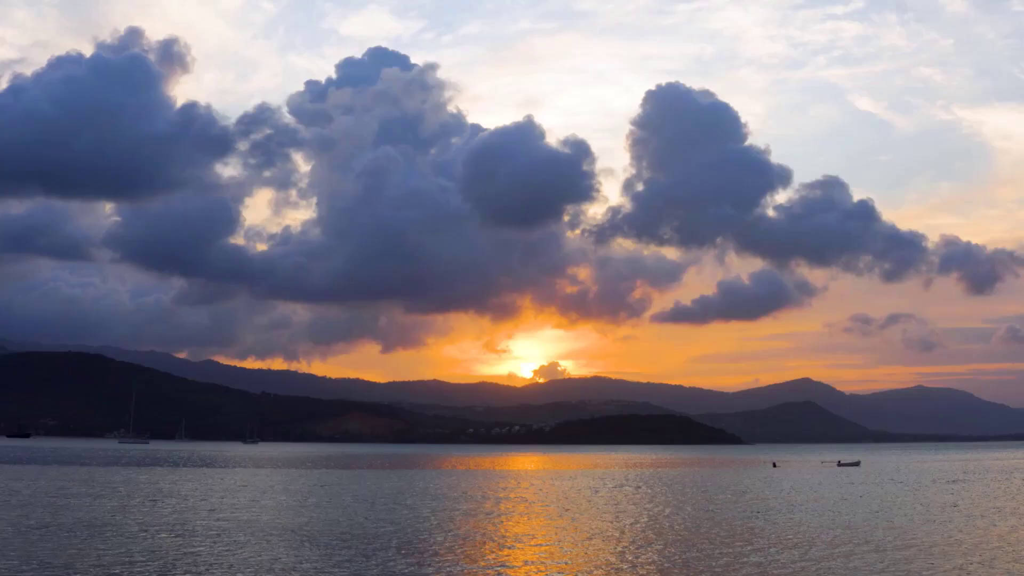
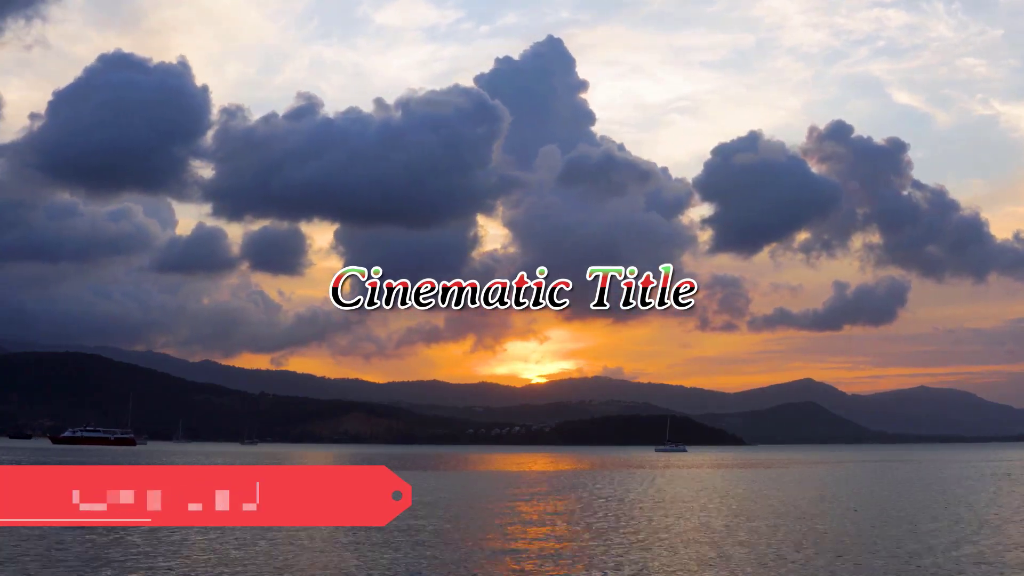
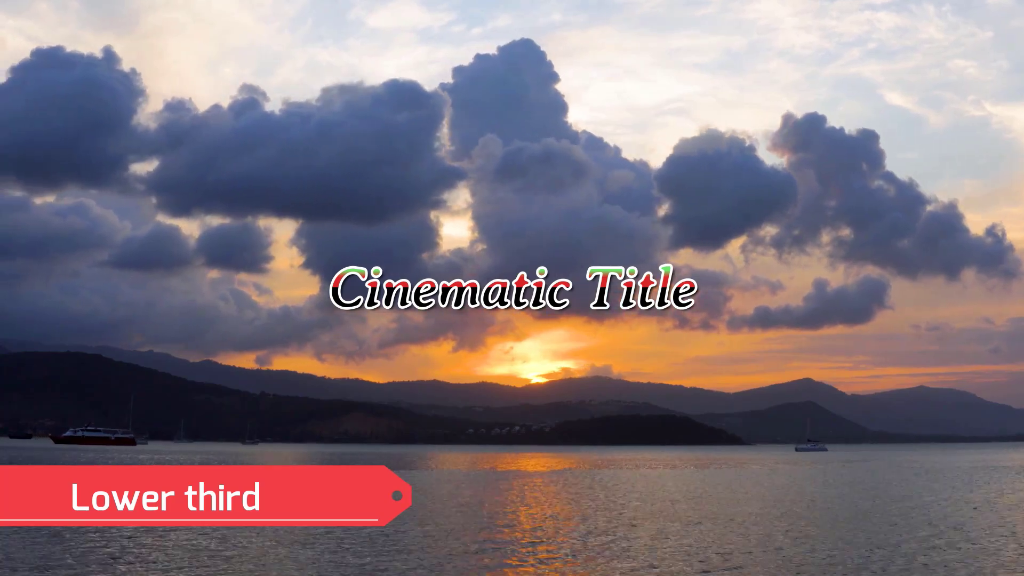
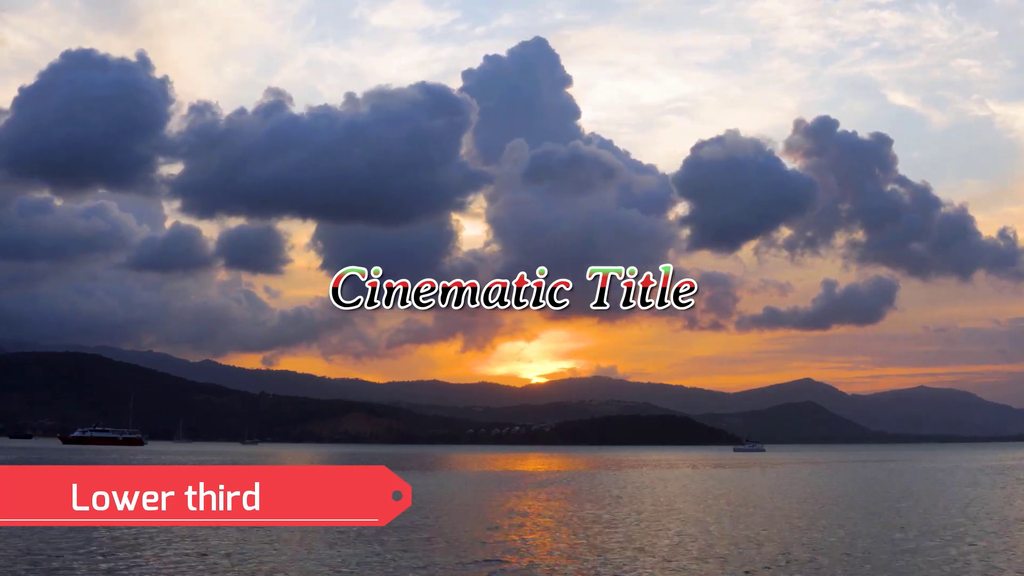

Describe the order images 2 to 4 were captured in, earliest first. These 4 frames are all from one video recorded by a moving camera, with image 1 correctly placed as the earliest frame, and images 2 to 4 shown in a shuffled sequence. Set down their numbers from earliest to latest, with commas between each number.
3, 4, 2
